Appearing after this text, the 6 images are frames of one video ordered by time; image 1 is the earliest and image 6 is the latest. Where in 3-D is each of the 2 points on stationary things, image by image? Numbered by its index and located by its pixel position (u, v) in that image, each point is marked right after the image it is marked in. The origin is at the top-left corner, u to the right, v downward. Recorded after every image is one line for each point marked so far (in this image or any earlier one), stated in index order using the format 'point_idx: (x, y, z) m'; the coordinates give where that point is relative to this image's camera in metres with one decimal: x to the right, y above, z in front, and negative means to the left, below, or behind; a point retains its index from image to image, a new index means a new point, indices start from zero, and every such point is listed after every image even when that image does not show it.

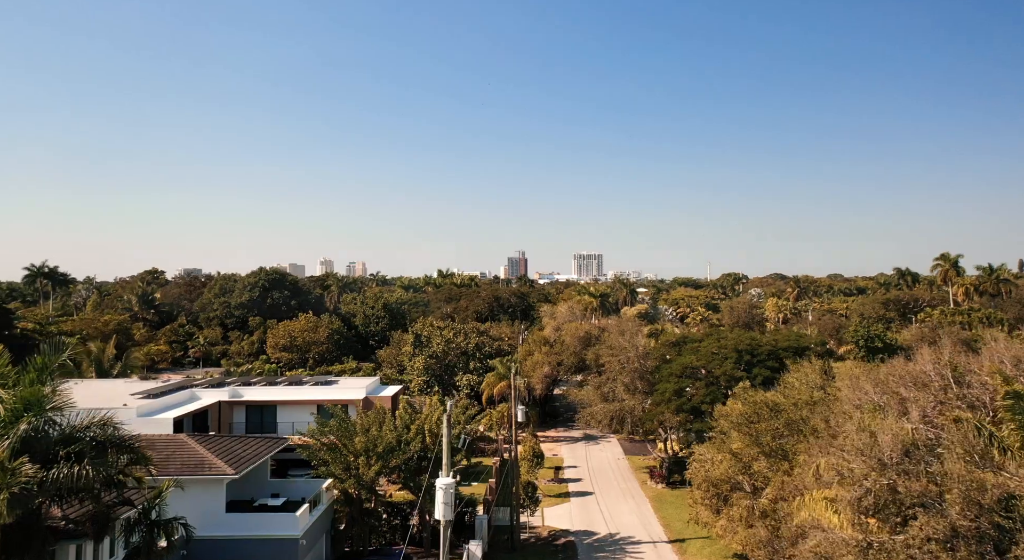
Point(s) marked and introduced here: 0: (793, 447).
0: (+6.7, -4.0, +16.1) m
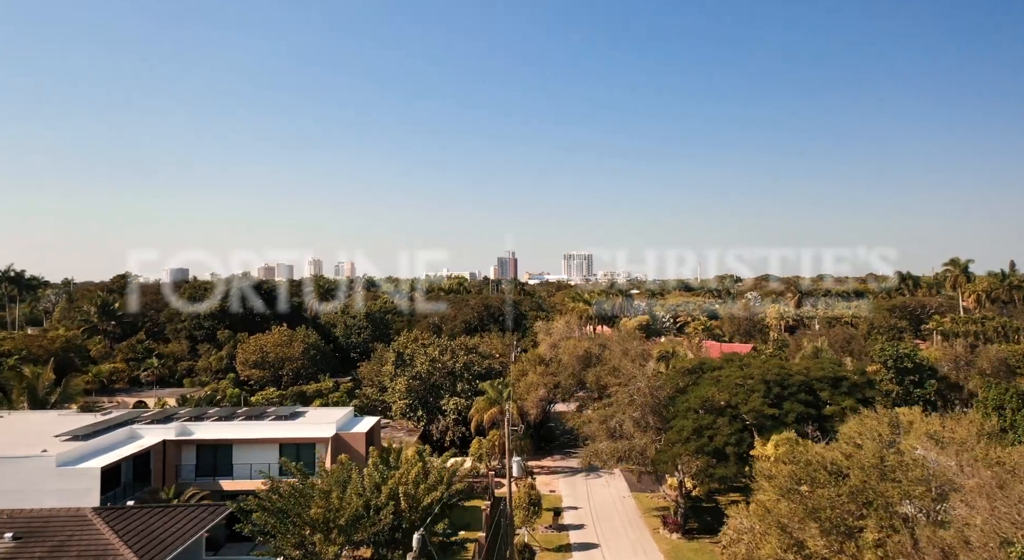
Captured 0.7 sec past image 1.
0: (+6.6, -4.6, +12.8) m
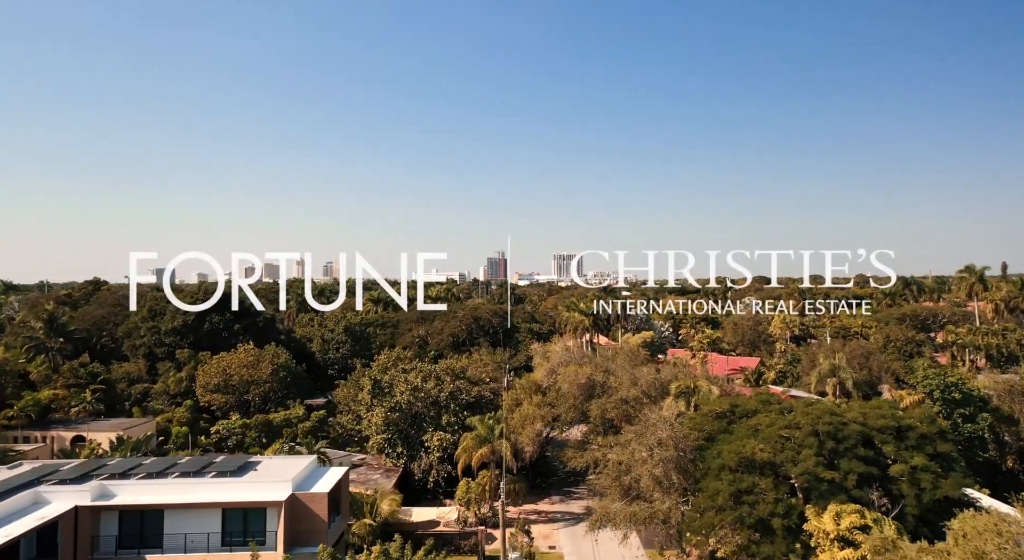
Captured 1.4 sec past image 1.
0: (+6.6, -5.4, +8.9) m
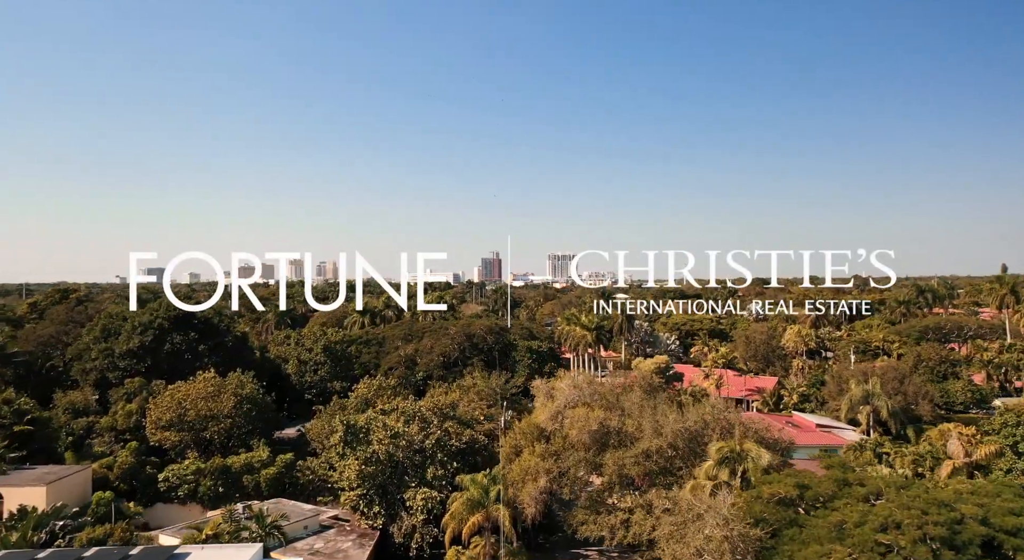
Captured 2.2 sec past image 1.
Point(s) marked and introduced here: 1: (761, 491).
0: (+6.7, -6.4, +4.3) m
1: (+5.8, -5.0, +15.9) m
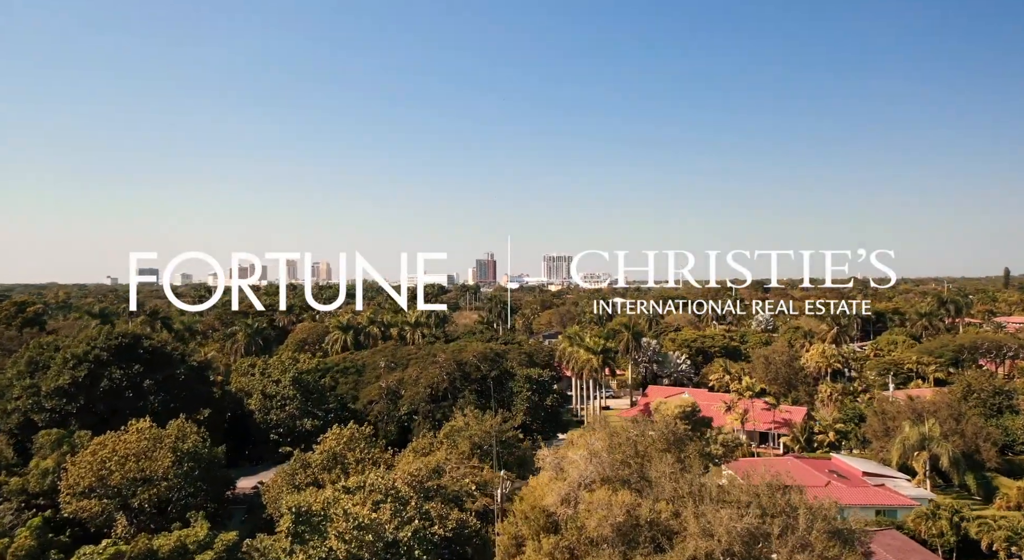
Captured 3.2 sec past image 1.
0: (+6.8, -7.6, -1.4) m
1: (+5.9, -6.2, +10.2) m
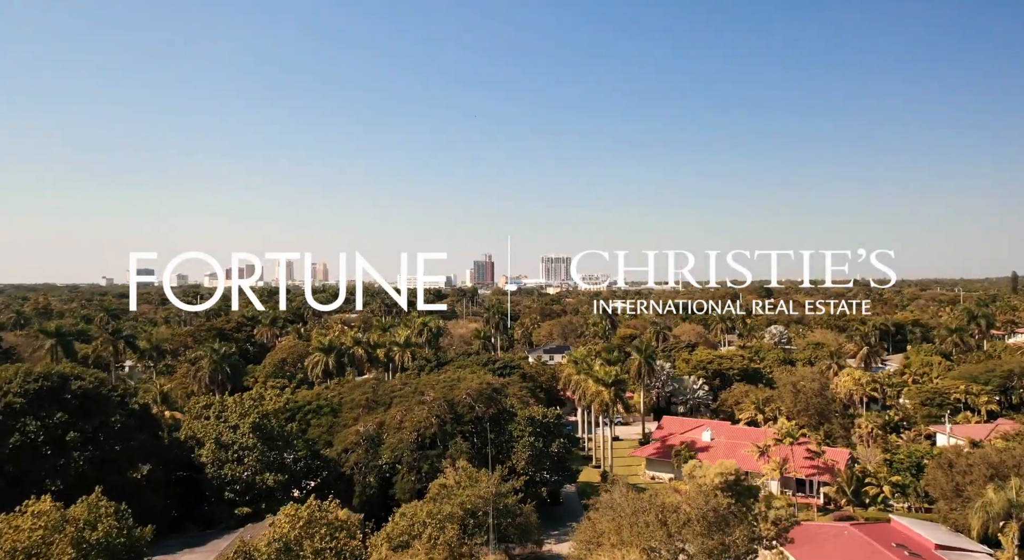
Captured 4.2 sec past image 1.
0: (+6.9, -8.9, -7.4) m
1: (+5.9, -7.6, +4.2) m
